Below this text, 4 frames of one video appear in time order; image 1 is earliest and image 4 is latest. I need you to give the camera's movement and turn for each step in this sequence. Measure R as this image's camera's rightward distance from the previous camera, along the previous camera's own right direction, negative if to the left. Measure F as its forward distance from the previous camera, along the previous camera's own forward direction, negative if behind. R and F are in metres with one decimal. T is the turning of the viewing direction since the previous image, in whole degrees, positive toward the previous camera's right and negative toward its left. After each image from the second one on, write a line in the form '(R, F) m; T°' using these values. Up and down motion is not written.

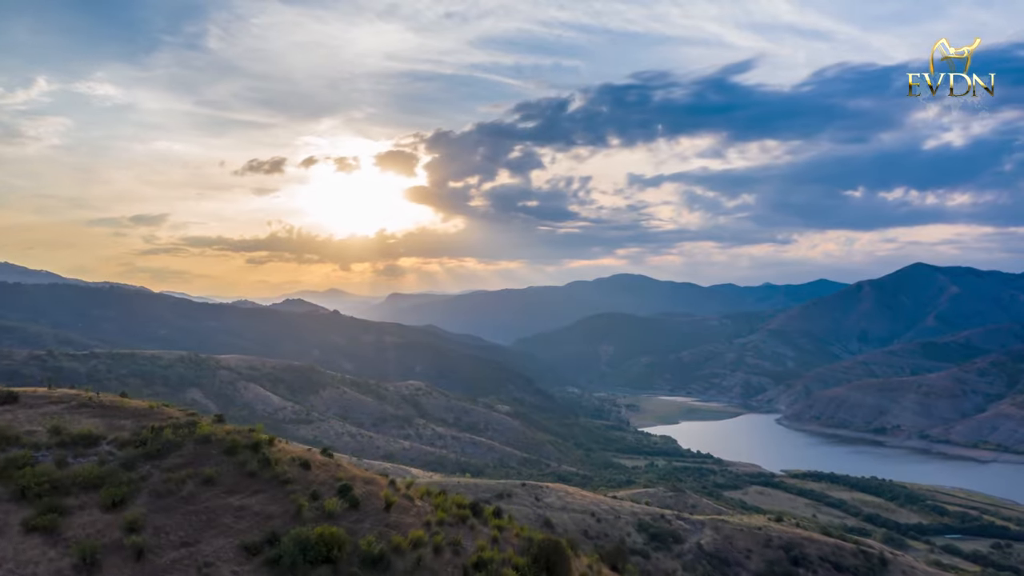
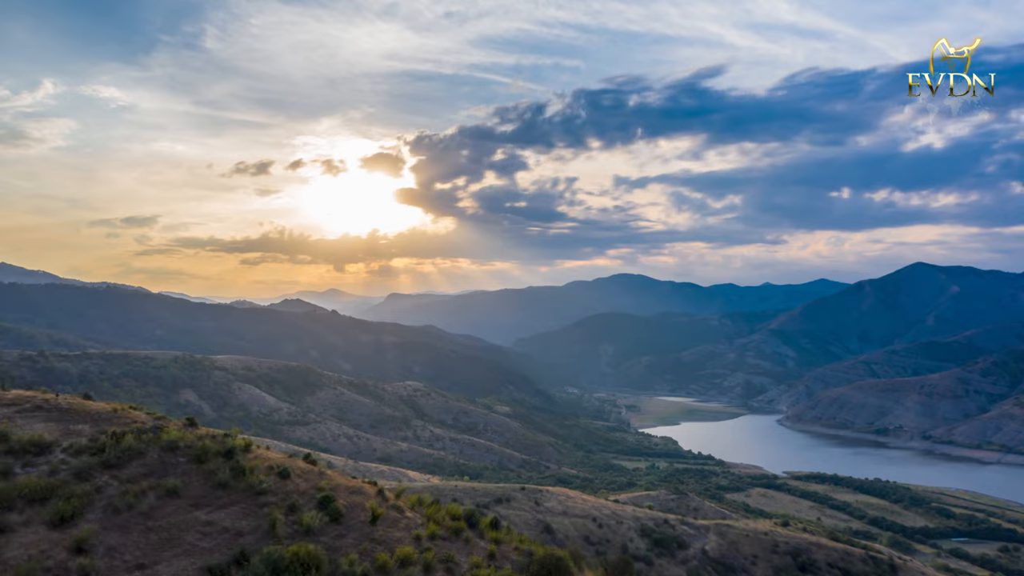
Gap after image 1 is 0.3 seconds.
(0.0, +1.0) m; 0°
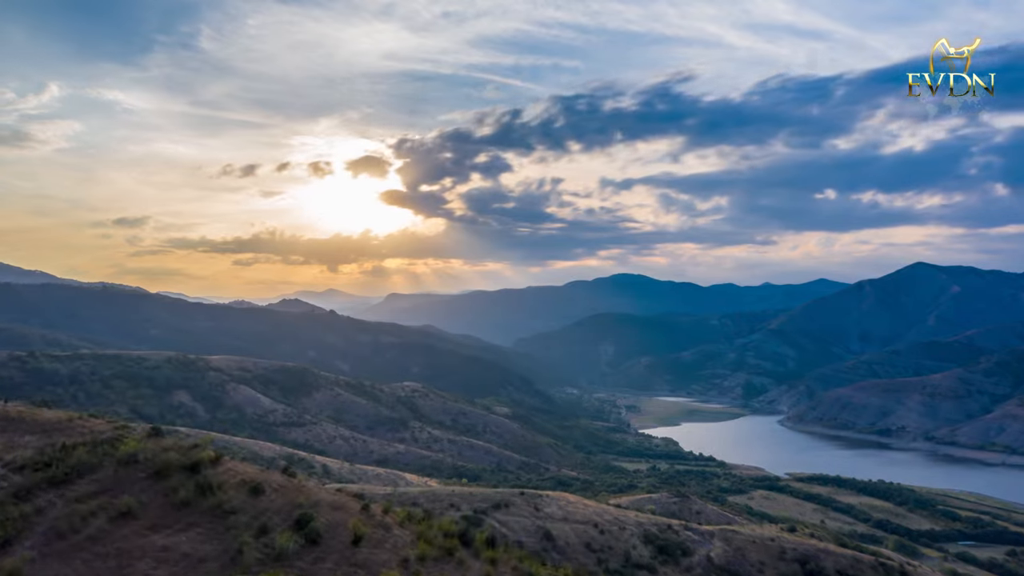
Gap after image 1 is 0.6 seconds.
(0.0, +1.1) m; 0°
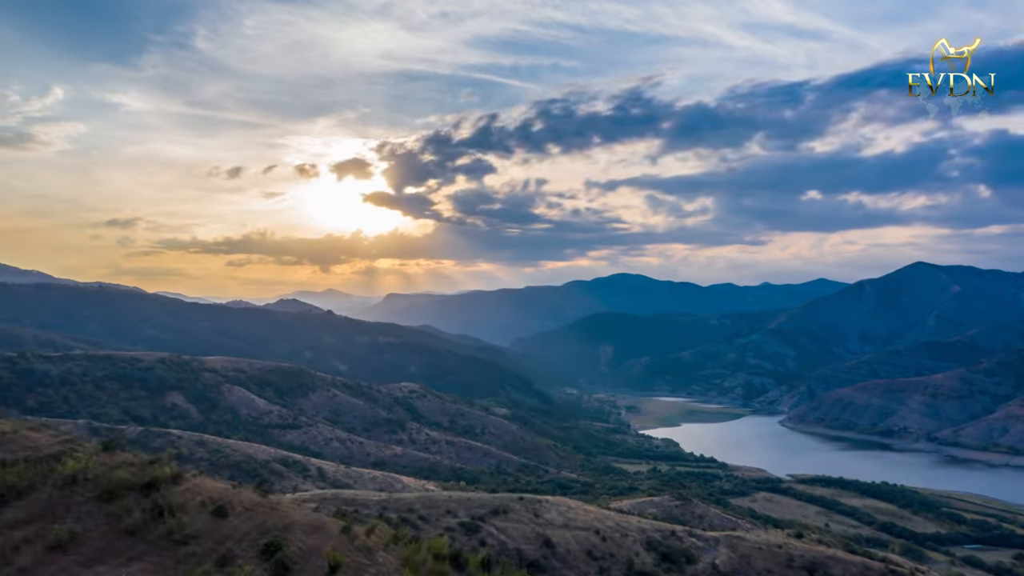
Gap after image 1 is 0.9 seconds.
(0.0, +1.0) m; 0°
